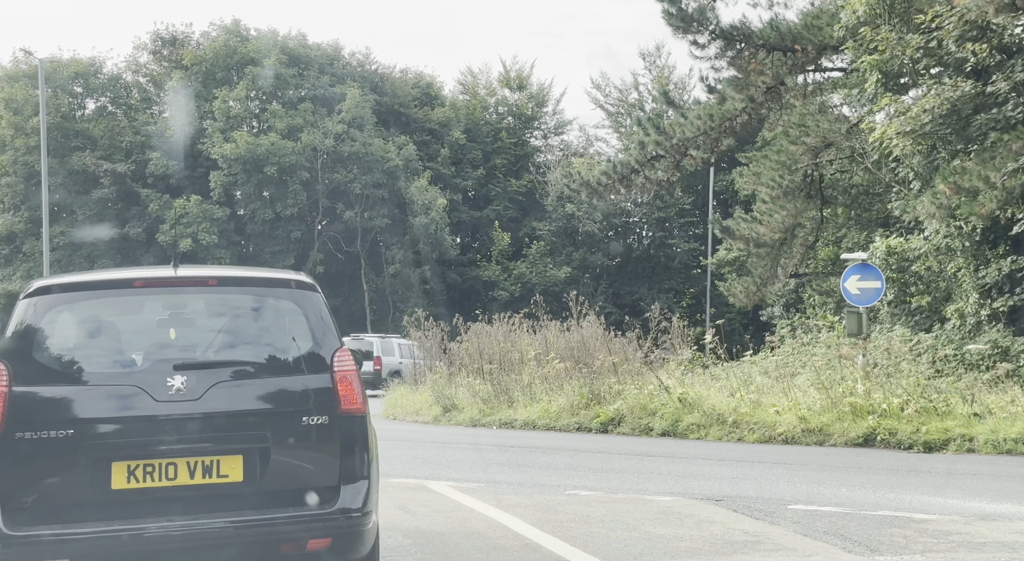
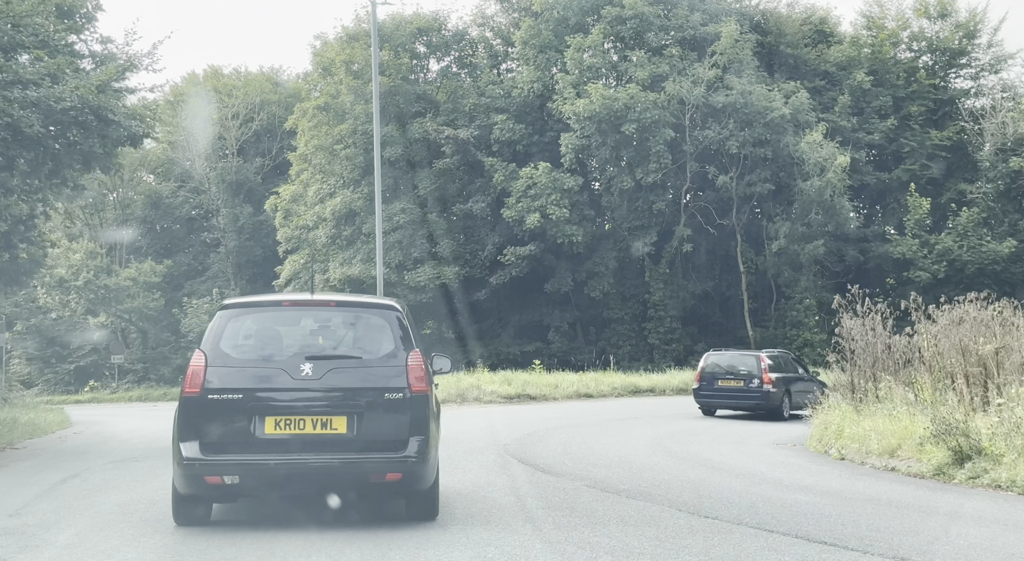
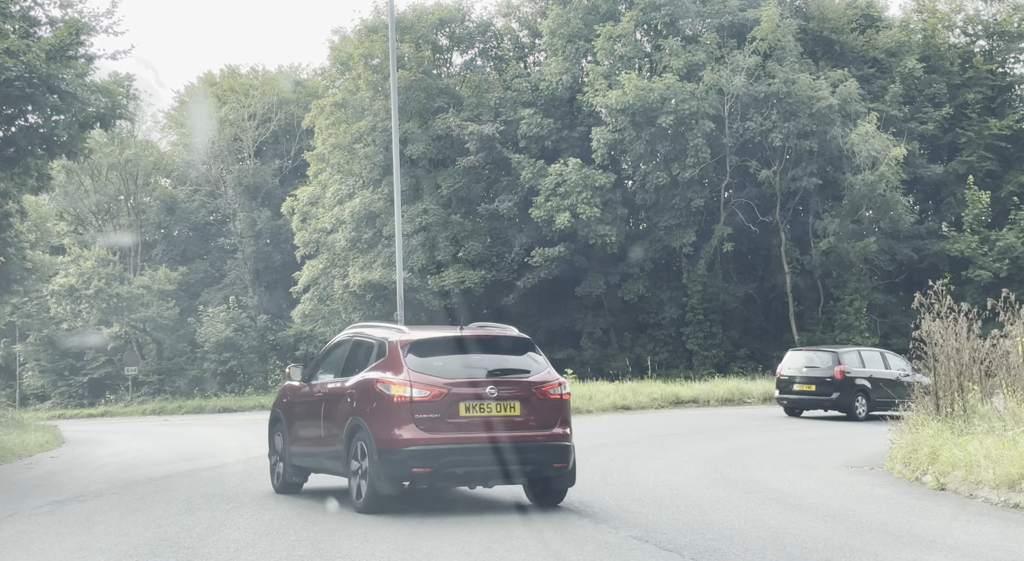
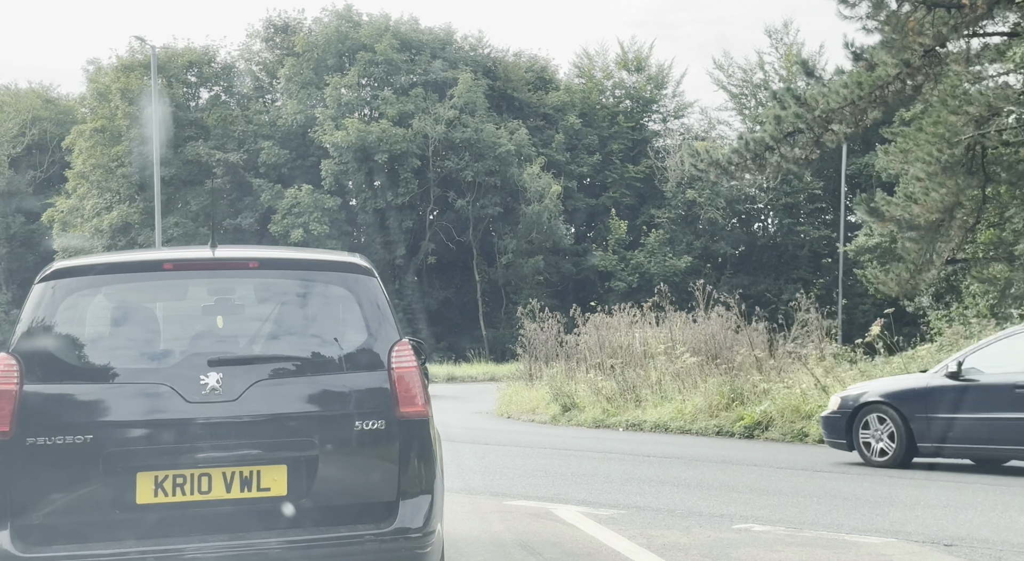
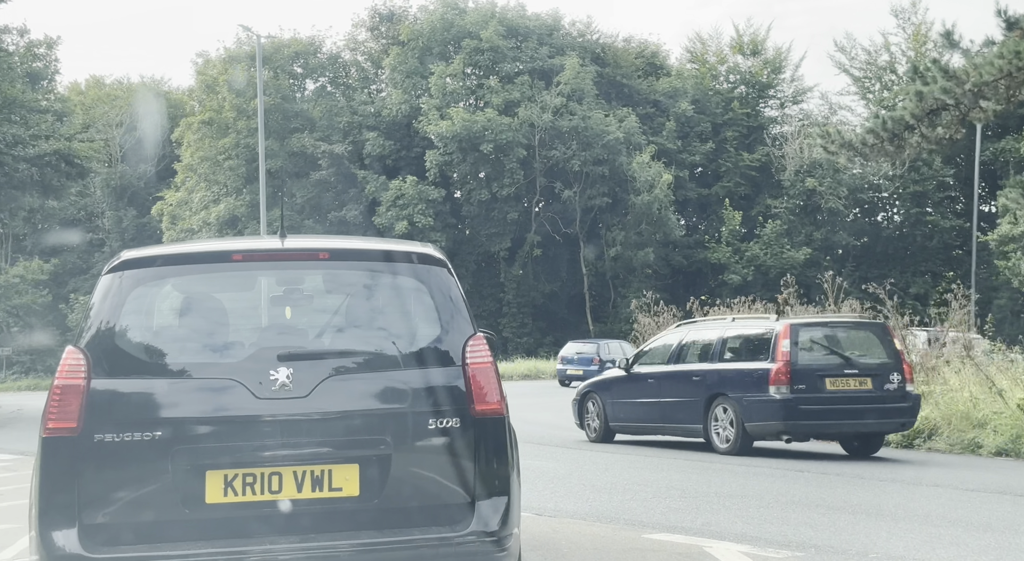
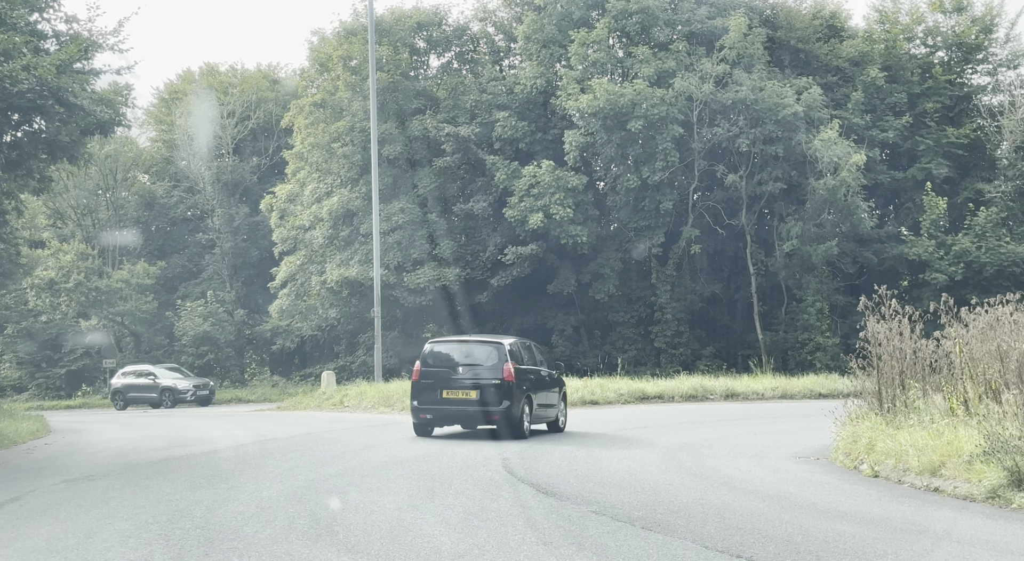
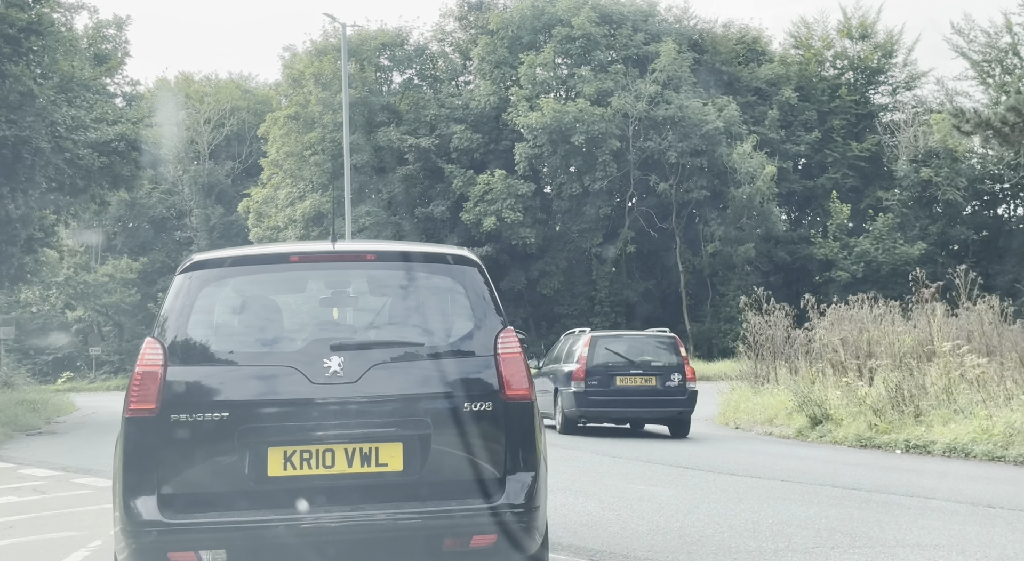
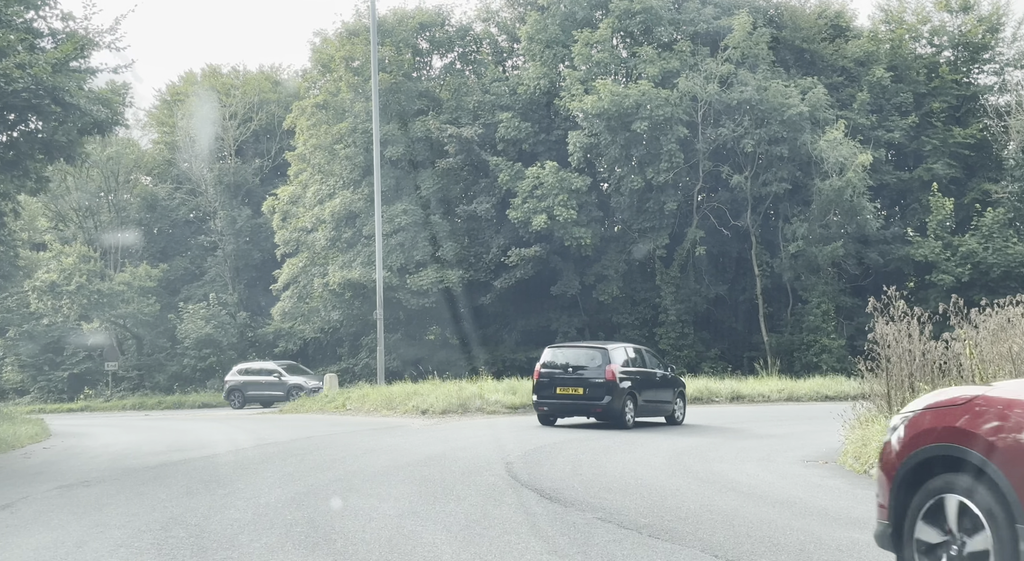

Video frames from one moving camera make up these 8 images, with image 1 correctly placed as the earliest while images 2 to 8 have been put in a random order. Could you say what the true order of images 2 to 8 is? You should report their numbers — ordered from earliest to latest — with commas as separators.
4, 5, 7, 2, 6, 8, 3
